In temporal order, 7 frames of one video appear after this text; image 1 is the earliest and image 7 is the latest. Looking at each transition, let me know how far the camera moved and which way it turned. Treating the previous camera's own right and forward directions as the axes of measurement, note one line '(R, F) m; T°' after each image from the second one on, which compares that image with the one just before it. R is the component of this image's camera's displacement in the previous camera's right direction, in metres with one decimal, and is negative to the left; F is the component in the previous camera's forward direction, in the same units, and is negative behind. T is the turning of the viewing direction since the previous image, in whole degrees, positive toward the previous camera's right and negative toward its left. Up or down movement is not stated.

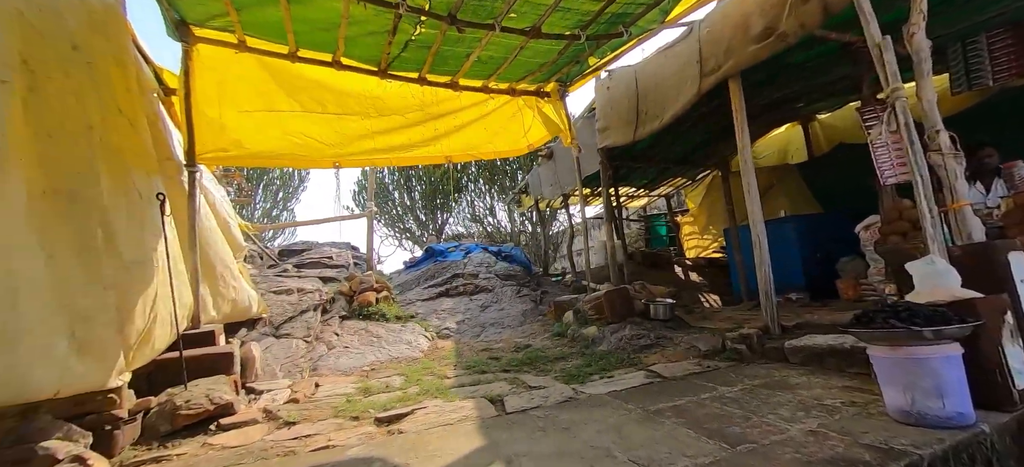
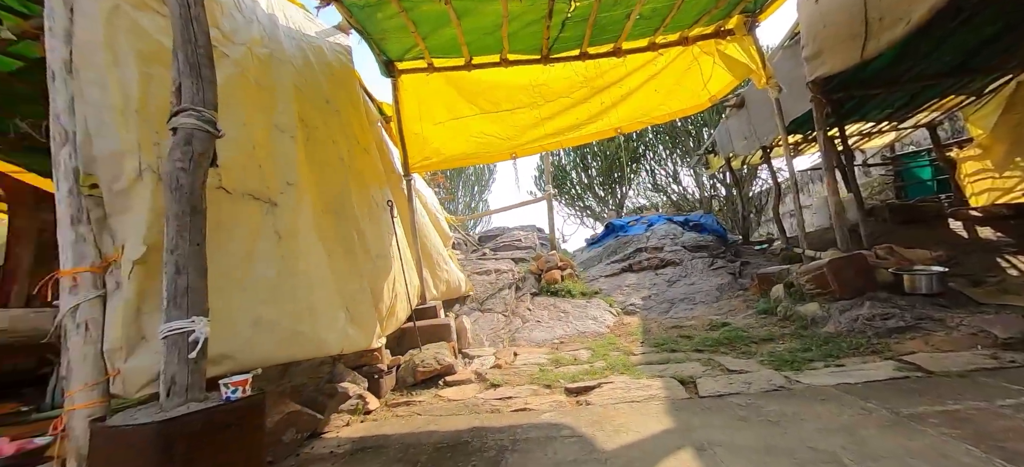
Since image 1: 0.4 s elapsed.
(0.0, -0.1) m; -22°
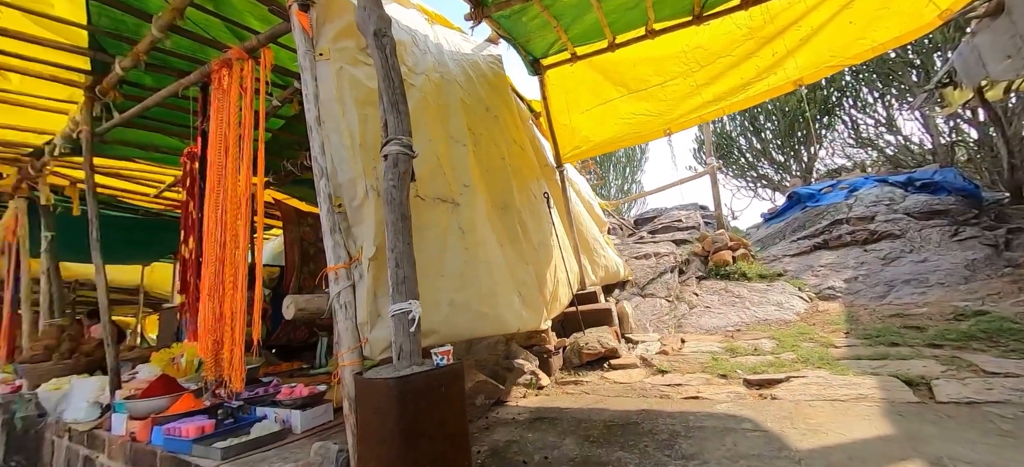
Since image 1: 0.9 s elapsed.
(0.0, -0.1) m; -19°
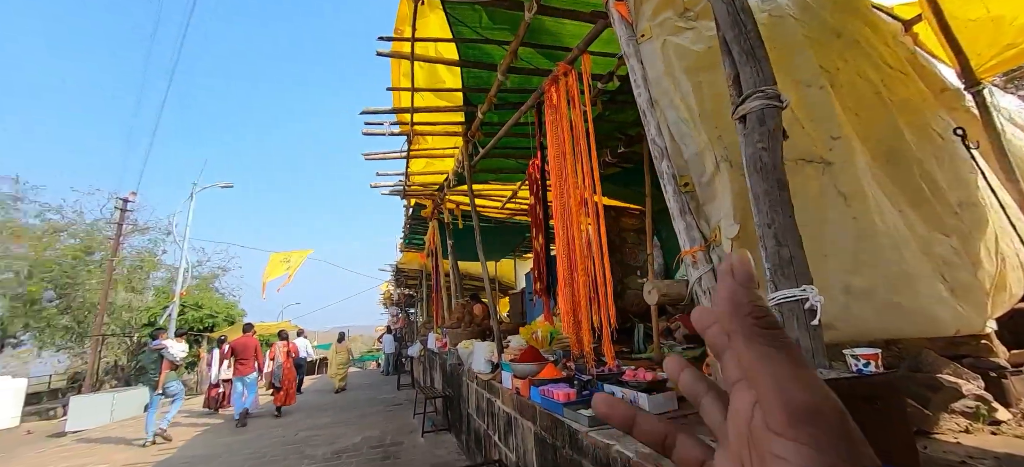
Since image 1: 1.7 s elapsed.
(-0.1, 0.0) m; -38°
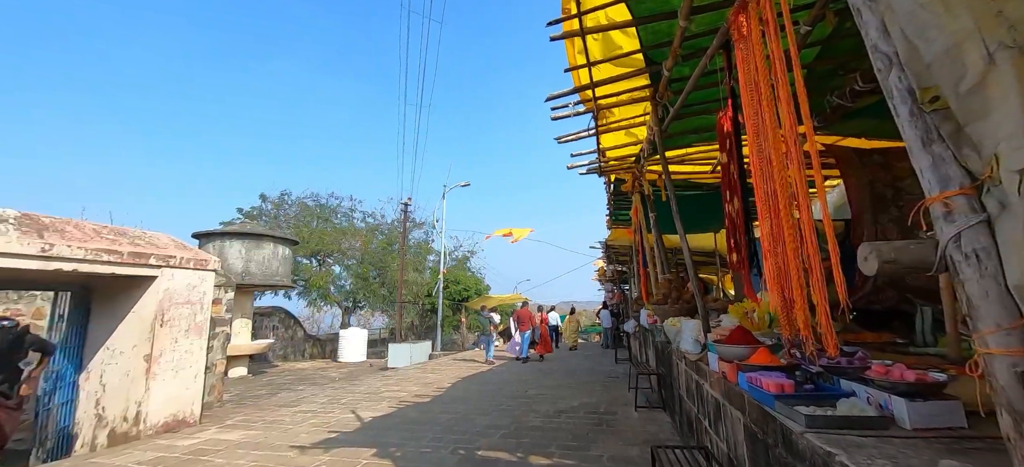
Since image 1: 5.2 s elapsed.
(+0.1, +0.1) m; -26°
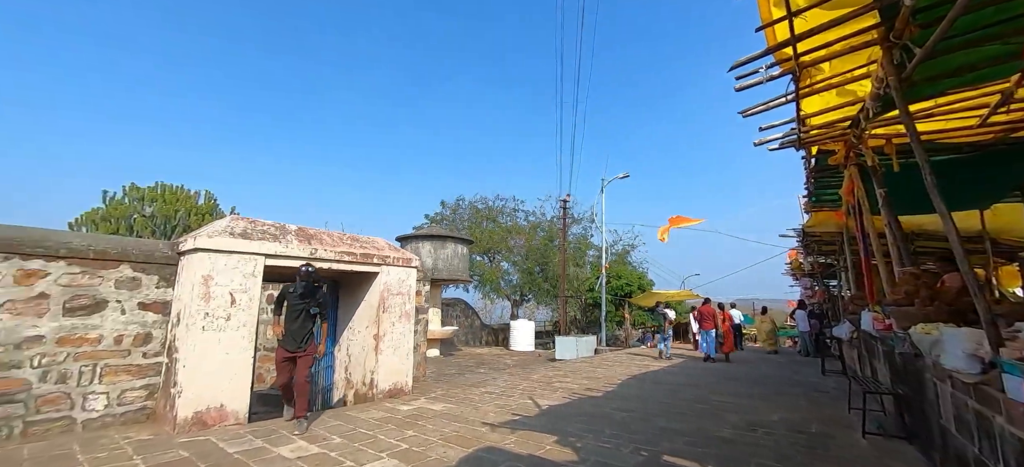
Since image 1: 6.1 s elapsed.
(-0.1, +0.2) m; -21°
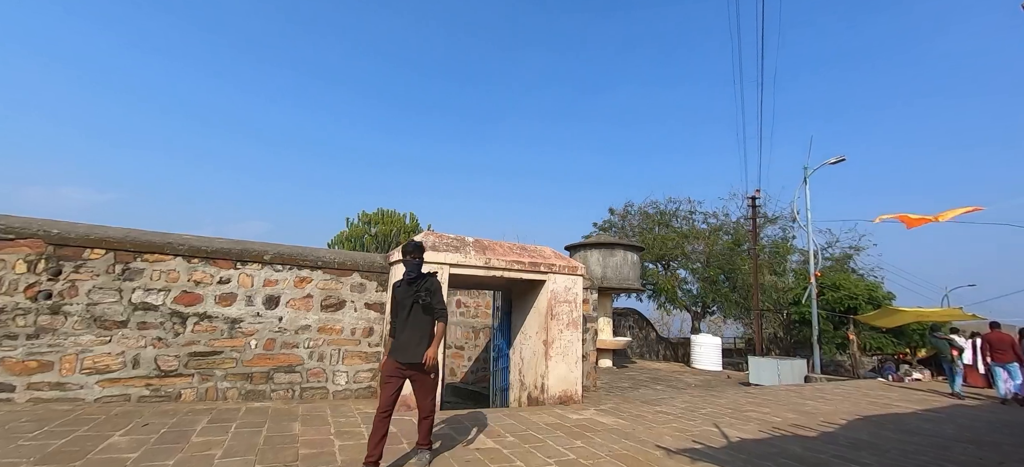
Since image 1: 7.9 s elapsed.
(+0.9, -2.0) m; -21°
